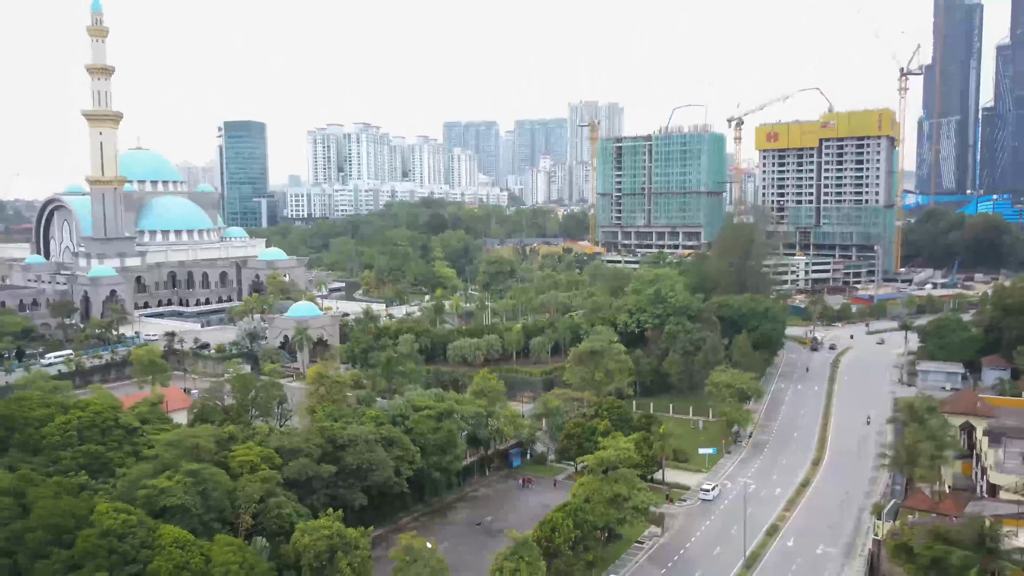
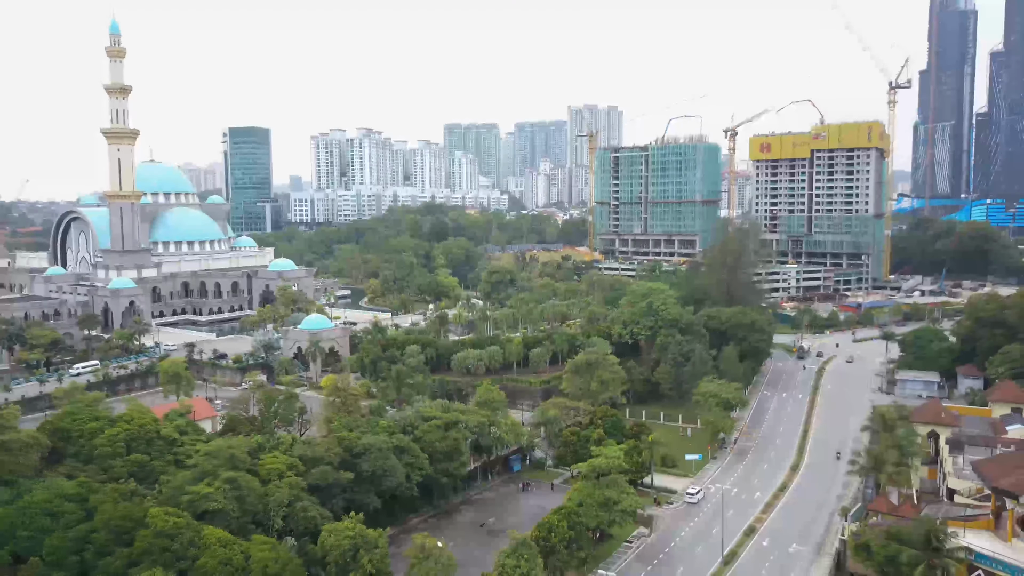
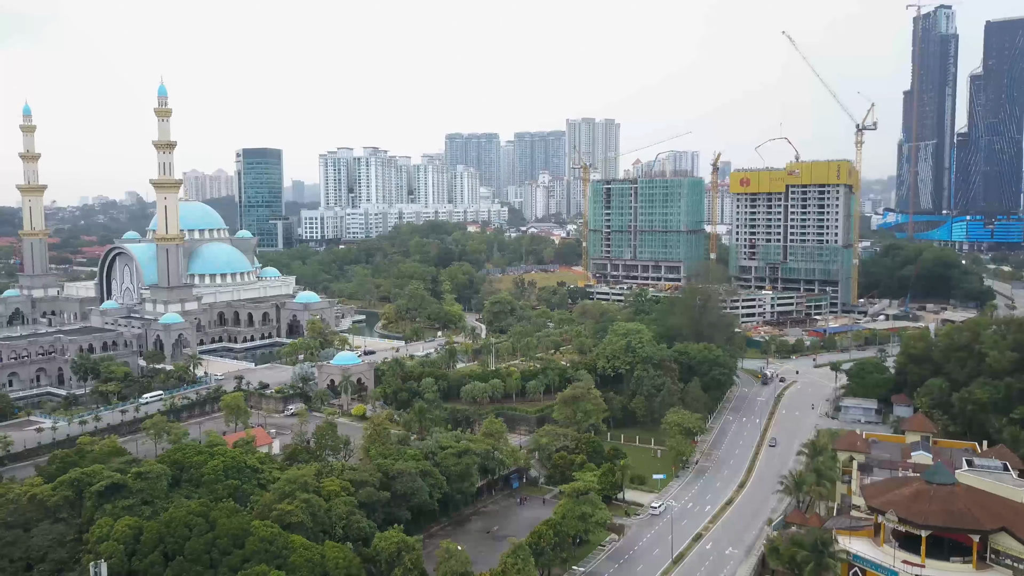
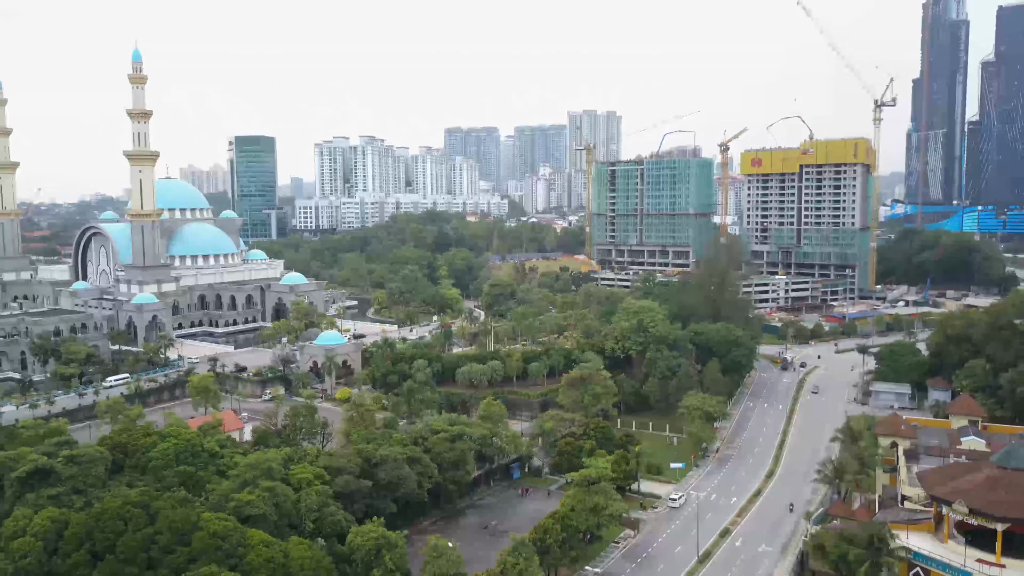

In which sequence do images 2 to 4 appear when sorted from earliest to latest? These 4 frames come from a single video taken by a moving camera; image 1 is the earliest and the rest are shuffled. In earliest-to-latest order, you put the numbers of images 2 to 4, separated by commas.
2, 4, 3
